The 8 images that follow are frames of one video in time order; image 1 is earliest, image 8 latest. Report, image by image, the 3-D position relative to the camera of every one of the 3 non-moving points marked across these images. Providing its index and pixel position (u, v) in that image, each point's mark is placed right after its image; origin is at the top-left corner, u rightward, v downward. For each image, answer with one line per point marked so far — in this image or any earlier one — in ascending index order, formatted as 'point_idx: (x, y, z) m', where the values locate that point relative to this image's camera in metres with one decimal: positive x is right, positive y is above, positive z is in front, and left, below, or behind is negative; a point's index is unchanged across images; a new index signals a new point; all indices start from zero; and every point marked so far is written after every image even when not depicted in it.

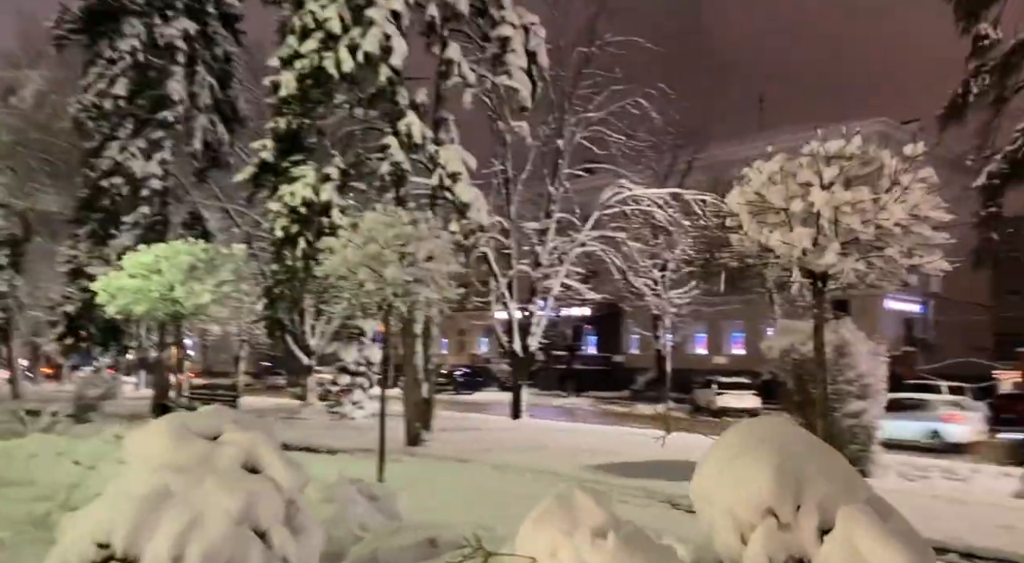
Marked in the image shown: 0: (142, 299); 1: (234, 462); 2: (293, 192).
0: (-6.5, -0.3, +13.7) m
1: (-1.8, -1.2, +5.1) m
2: (-4.6, +1.9, +16.2) m
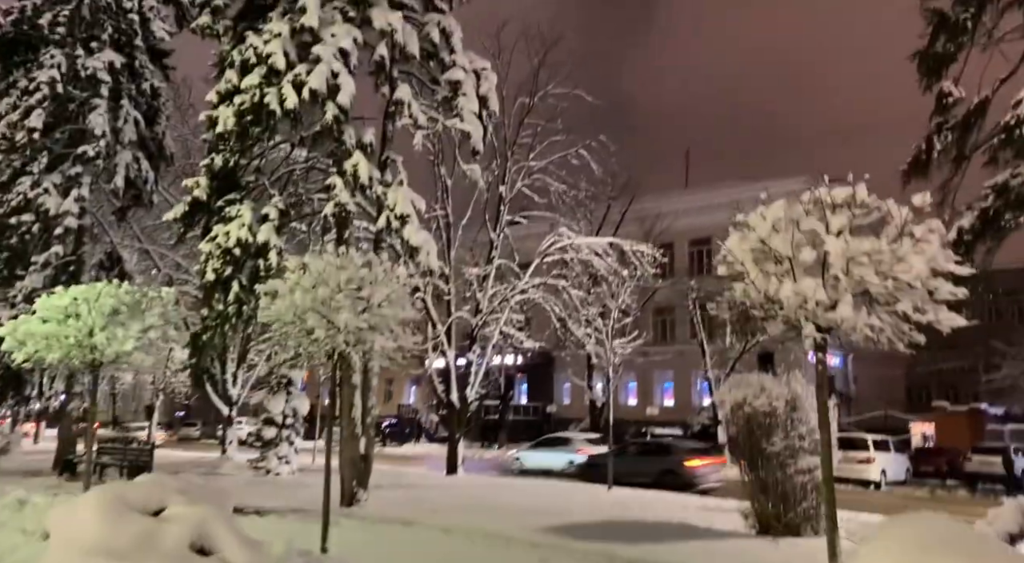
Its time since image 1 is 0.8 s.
0: (-7.3, -1.0, +12.4) m
1: (-1.8, -1.5, +4.3) m
2: (-5.6, +1.0, +15.2) m
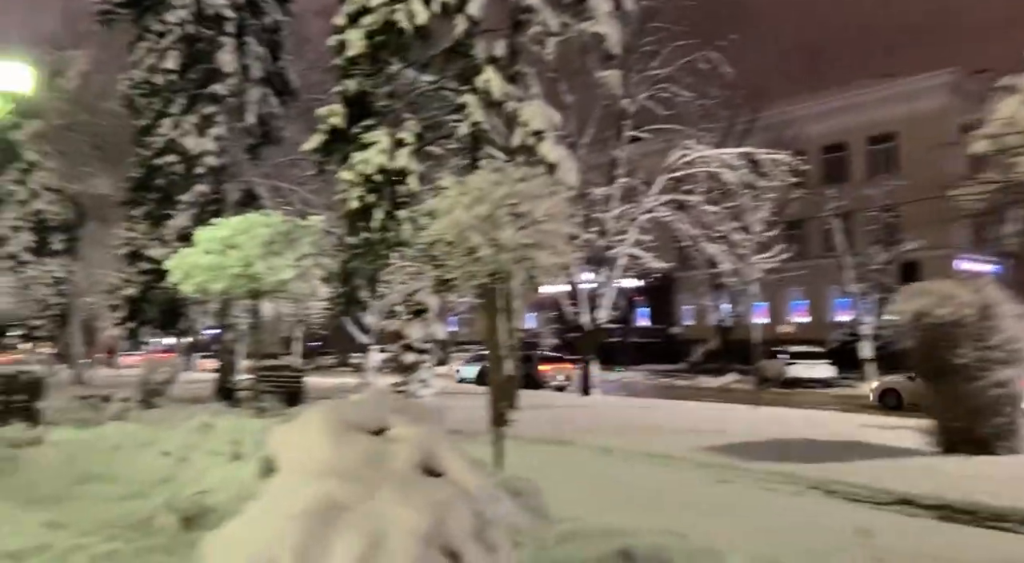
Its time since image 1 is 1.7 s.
0: (-4.9, +0.1, +12.8) m
1: (-0.5, -1.0, +4.0) m
2: (-2.9, +2.4, +15.1) m
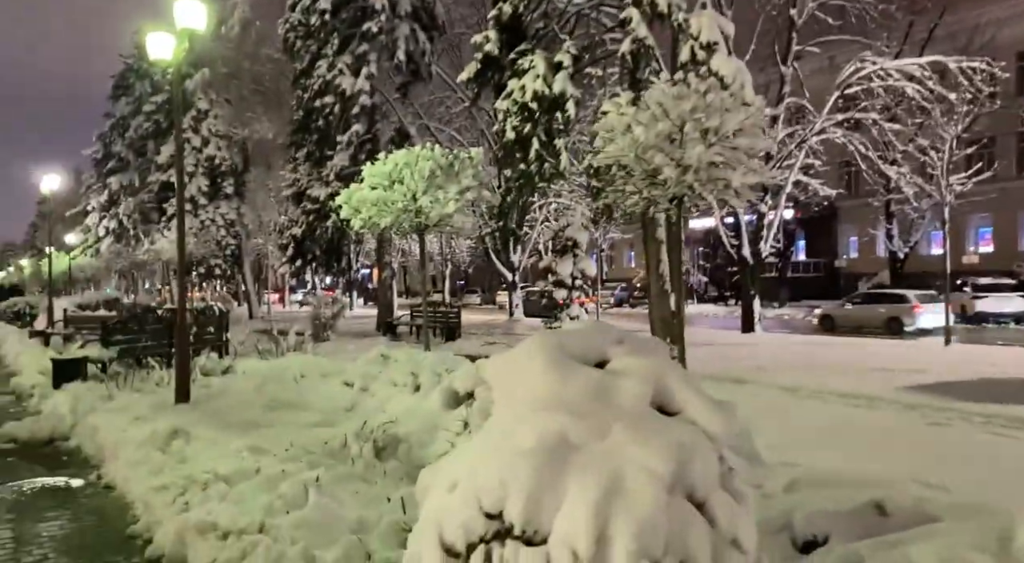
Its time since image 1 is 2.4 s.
0: (-2.1, +1.2, +12.9) m
1: (+0.6, -0.6, +3.5) m
2: (+0.2, +3.7, +14.6) m
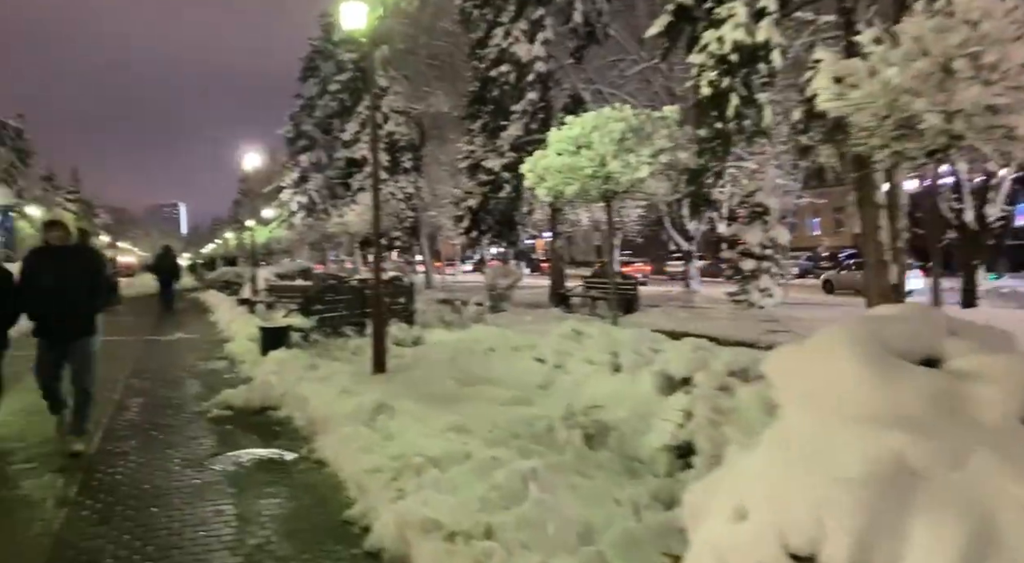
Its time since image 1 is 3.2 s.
0: (+1.0, +1.6, +12.2) m
1: (+1.7, -0.5, +2.6) m
2: (+3.6, +4.2, +13.3) m
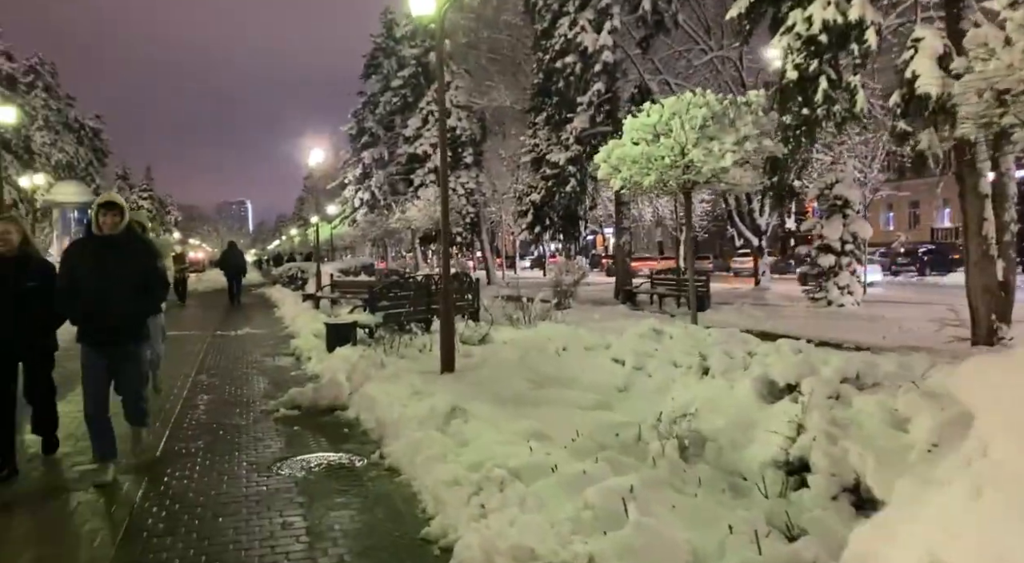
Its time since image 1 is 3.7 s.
0: (+2.1, +1.7, +11.6) m
1: (+2.1, -0.5, +2.0) m
2: (+4.8, +4.3, +12.5) m
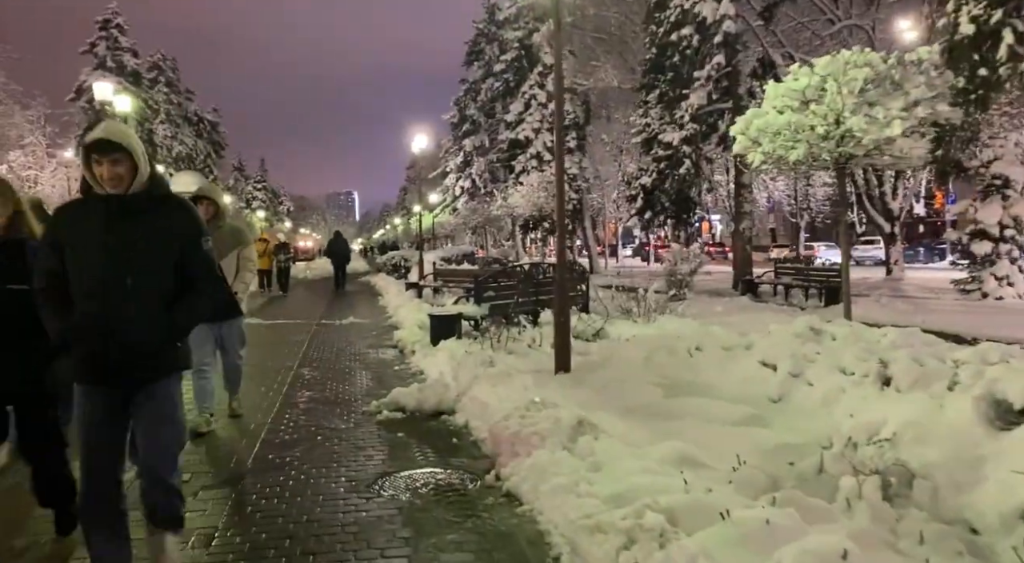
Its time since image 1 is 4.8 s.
0: (+3.7, +1.8, +10.1) m
1: (+2.5, -0.5, +0.6) m
2: (+6.5, +4.4, +10.5) m
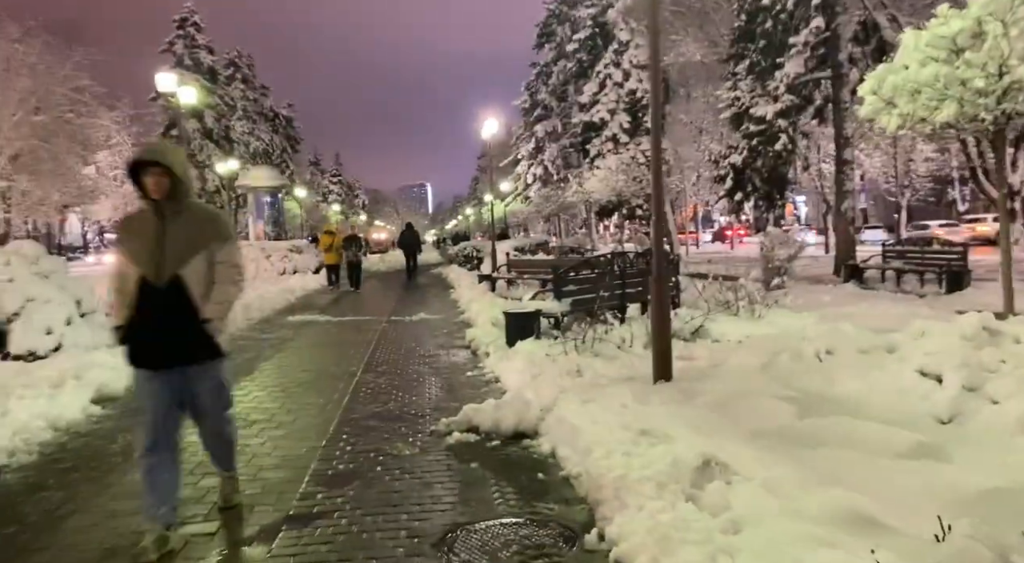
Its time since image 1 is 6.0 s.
0: (+4.7, +2.0, +8.3) m
1: (+2.6, -0.5, -1.0) m
2: (+7.4, +4.6, +8.5) m
